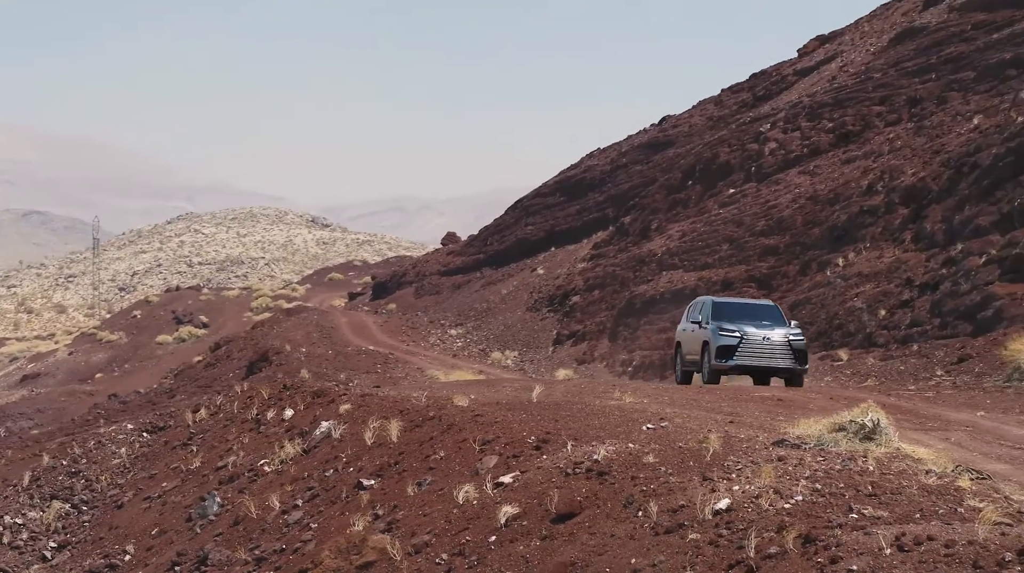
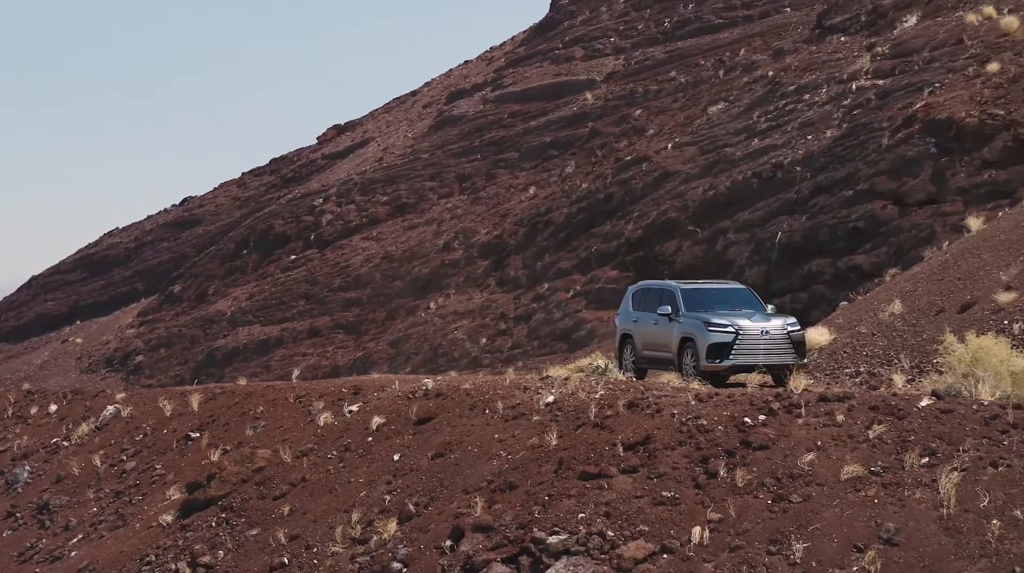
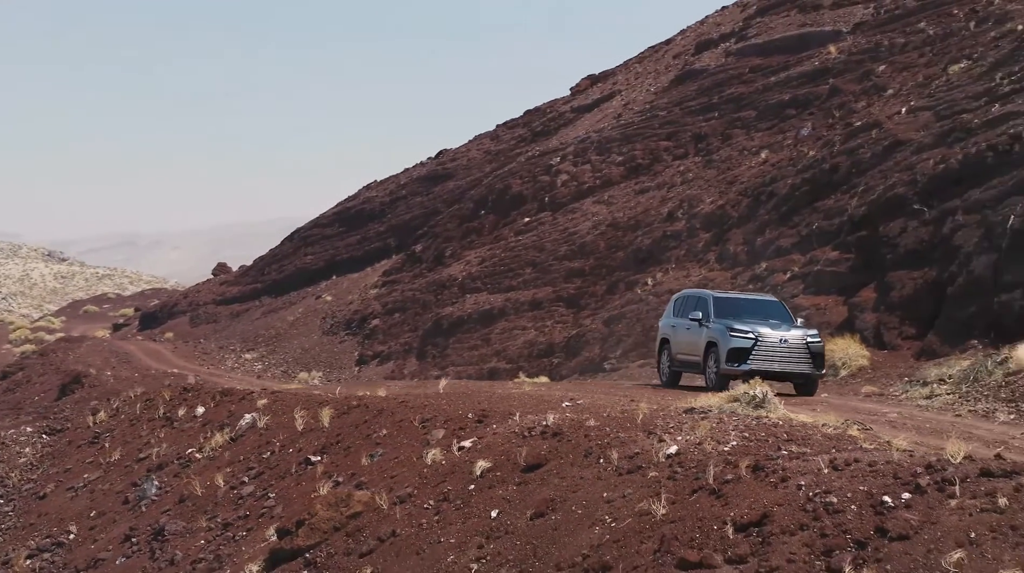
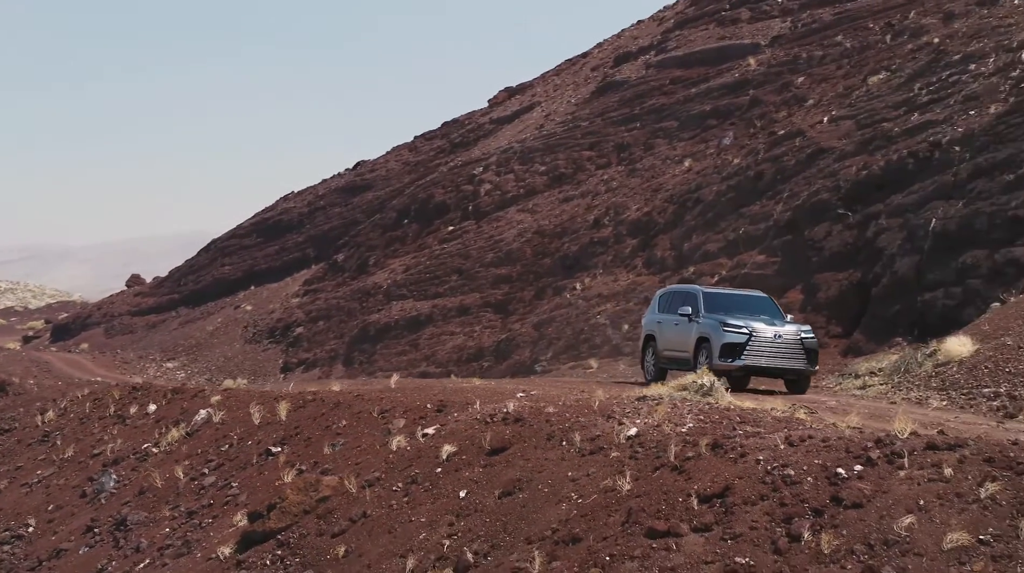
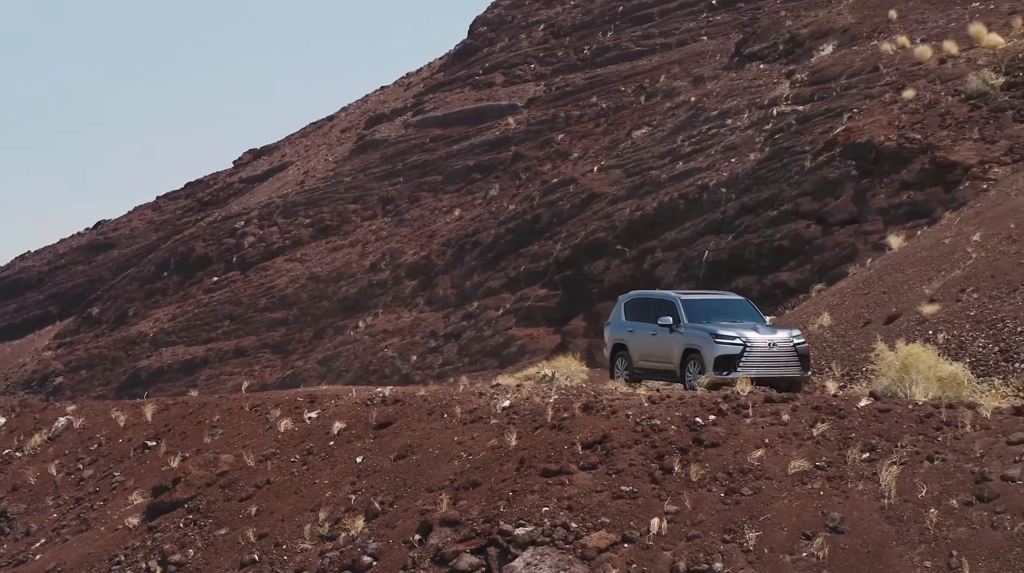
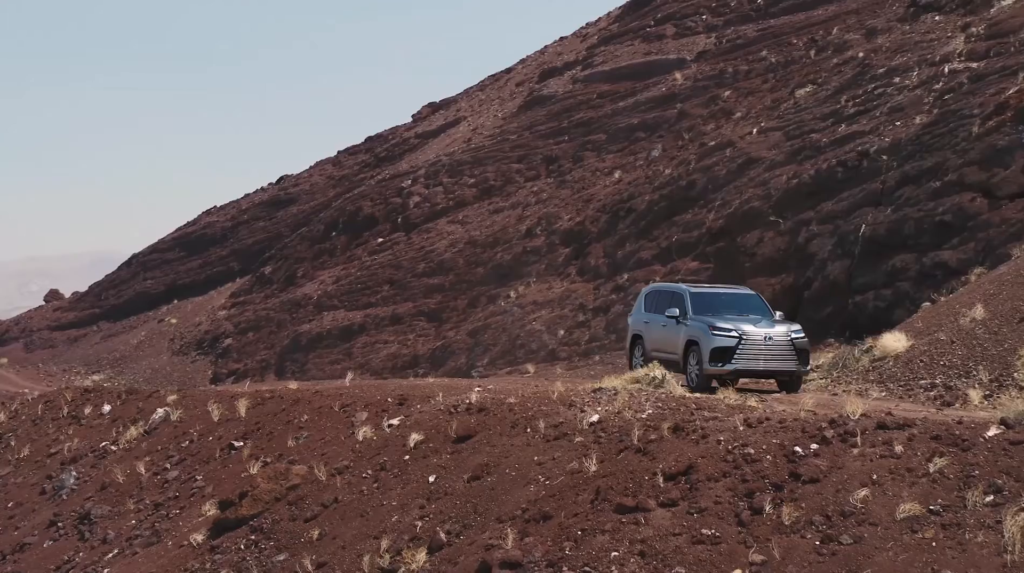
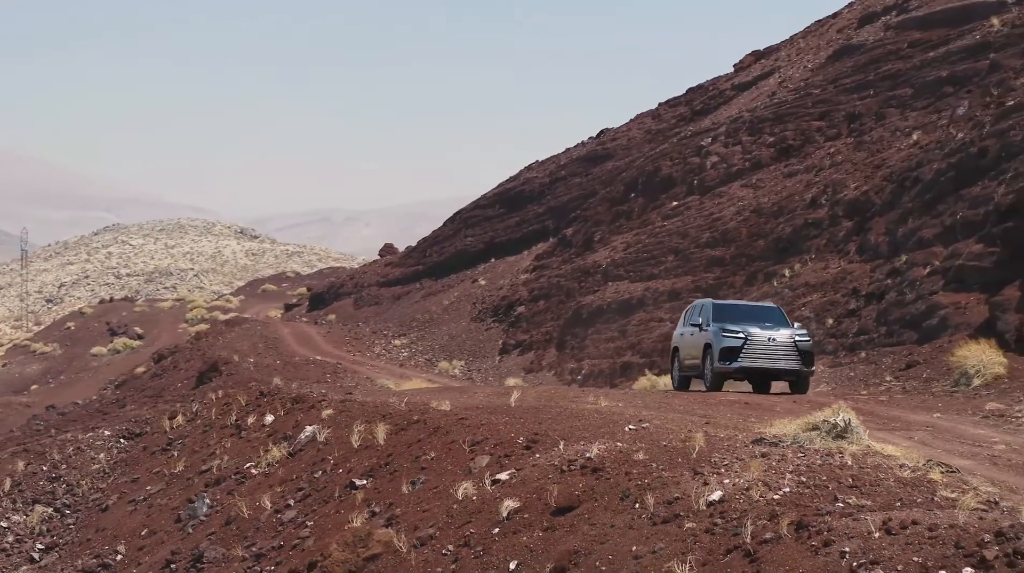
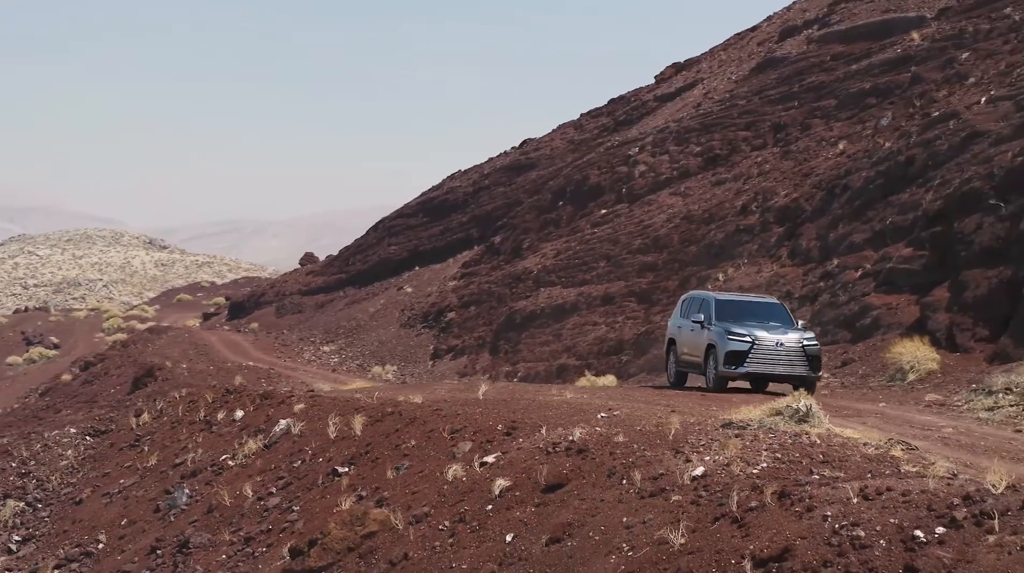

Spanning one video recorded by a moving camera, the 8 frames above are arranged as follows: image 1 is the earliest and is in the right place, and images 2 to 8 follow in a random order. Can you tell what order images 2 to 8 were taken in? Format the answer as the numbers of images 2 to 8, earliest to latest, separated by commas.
7, 8, 3, 4, 6, 2, 5
